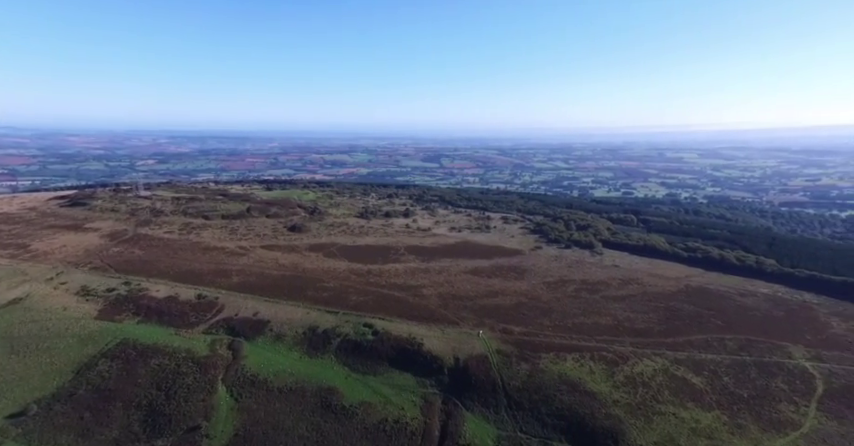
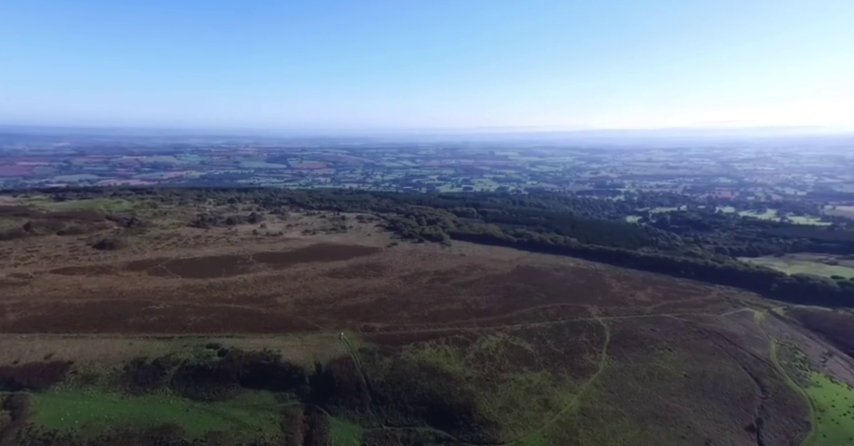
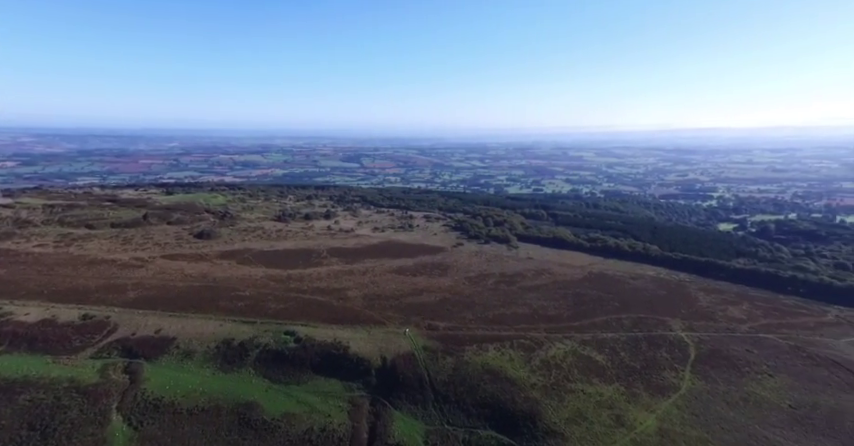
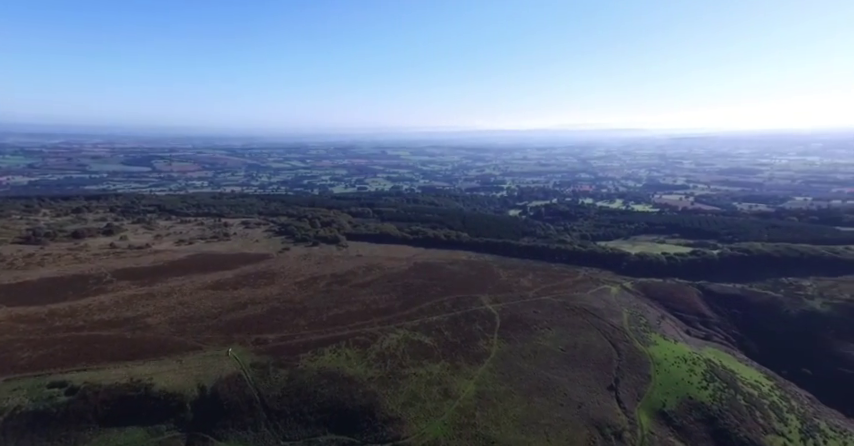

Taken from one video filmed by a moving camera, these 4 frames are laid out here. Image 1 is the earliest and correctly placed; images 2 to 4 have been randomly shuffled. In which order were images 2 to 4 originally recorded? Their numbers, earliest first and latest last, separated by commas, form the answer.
3, 2, 4
